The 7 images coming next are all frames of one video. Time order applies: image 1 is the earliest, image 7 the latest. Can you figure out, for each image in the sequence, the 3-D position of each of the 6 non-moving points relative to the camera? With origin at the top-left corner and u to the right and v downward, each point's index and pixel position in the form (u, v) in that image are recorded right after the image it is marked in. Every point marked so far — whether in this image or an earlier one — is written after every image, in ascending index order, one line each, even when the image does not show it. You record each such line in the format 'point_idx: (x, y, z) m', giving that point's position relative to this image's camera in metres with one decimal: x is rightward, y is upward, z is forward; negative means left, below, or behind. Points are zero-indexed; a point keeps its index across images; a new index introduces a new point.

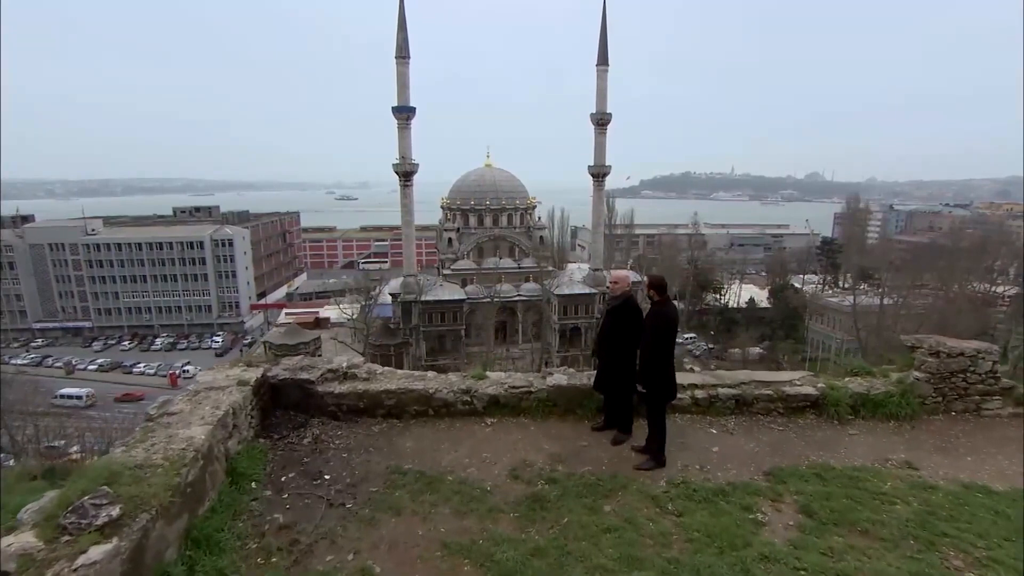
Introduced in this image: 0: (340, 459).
0: (-1.3, -1.3, +4.4) m
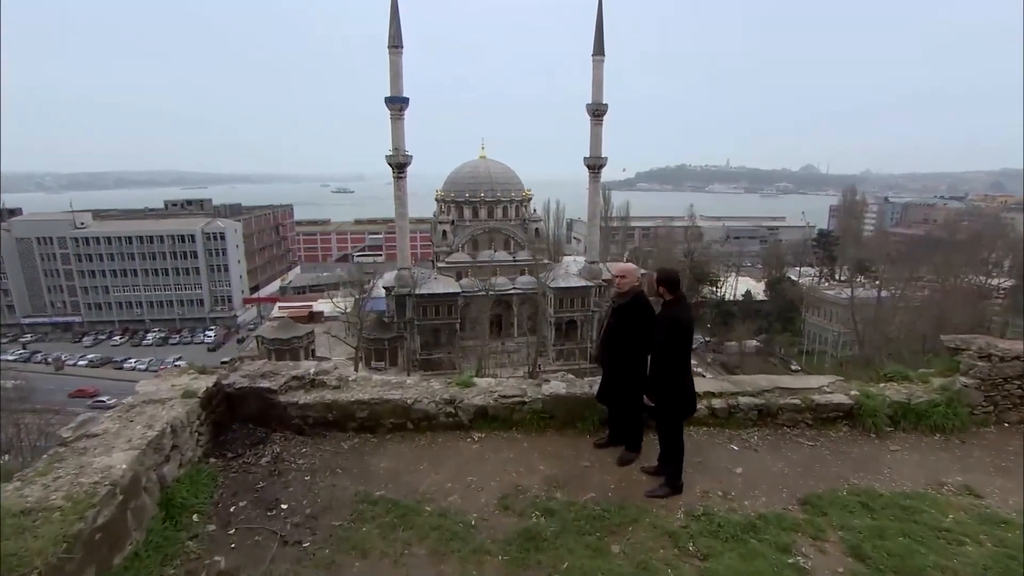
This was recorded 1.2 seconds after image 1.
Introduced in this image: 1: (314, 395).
0: (-1.4, -1.3, +3.7) m
1: (-1.6, -0.8, +4.4) m
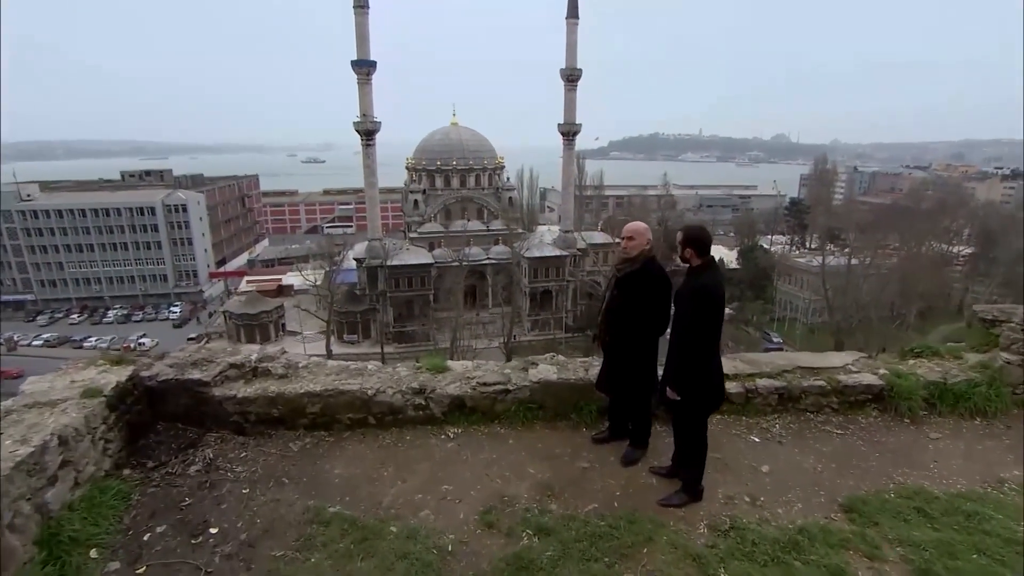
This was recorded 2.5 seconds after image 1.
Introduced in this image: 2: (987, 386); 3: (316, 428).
0: (-1.5, -1.1, +3.0) m
1: (-1.7, -0.7, +3.7) m
2: (+3.3, -0.7, +3.9) m
3: (-1.3, -0.9, +3.6) m
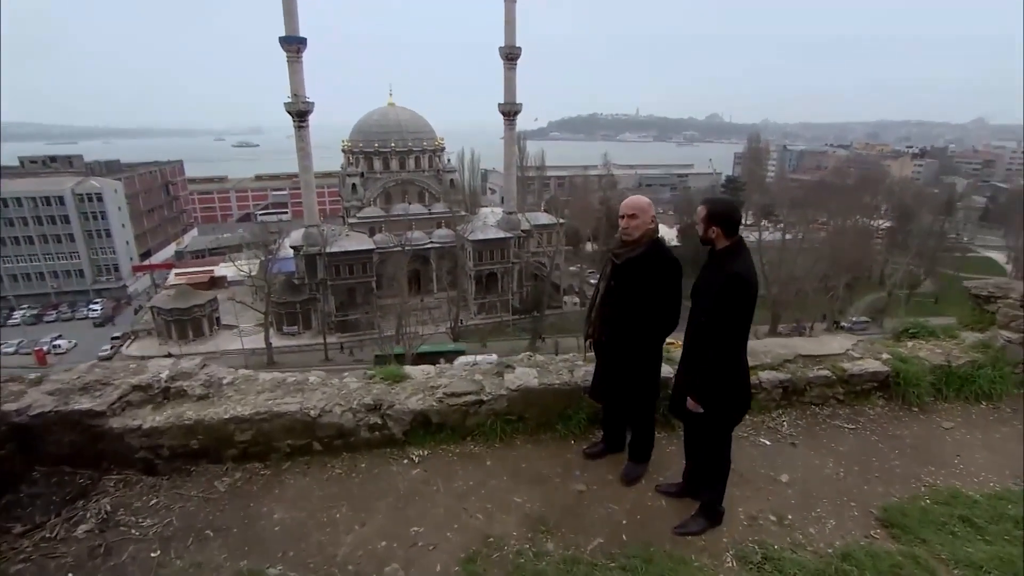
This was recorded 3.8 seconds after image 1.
0: (-1.5, -1.2, +2.3) m
1: (-1.8, -0.7, +2.9) m
2: (+3.1, -0.5, +3.7) m
3: (-1.4, -0.9, +2.9) m
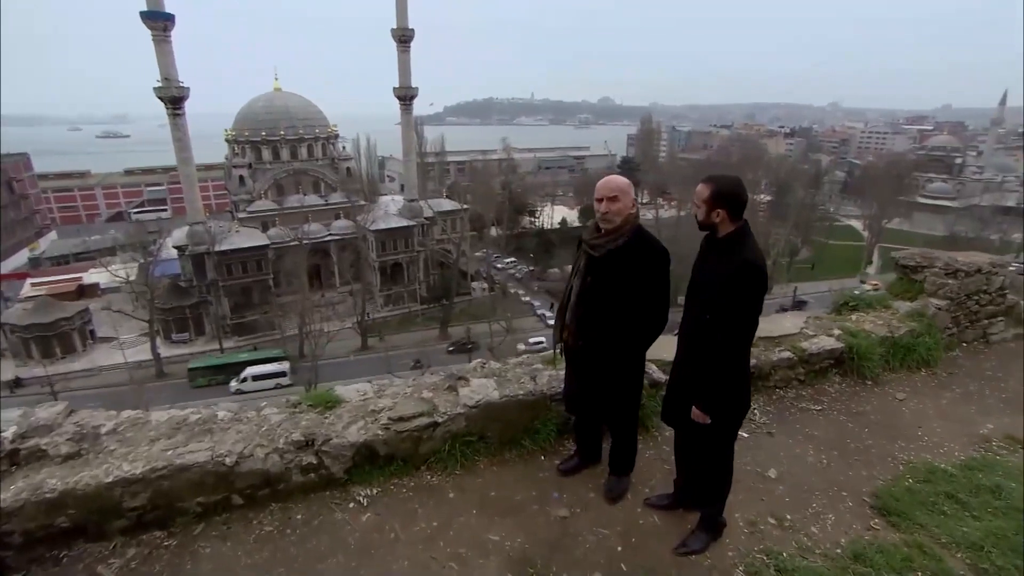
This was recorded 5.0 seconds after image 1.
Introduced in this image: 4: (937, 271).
0: (-1.5, -1.3, +1.7) m
1: (-2.0, -0.8, +2.2) m
2: (+2.8, -0.3, +3.8) m
3: (-1.5, -1.0, +2.3) m
4: (+3.2, +0.1, +4.2) m
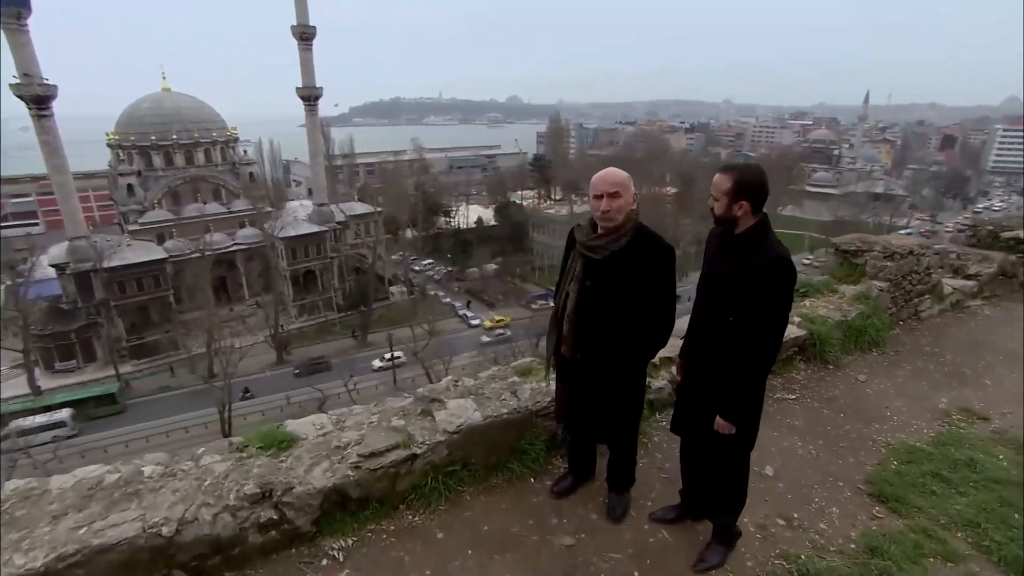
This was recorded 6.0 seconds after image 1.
0: (-1.4, -1.4, +1.2) m
1: (-1.9, -0.9, +1.7) m
2: (+2.5, -0.2, +3.9) m
3: (-1.5, -1.1, +1.8) m
4: (+2.8, +0.3, +4.4) m
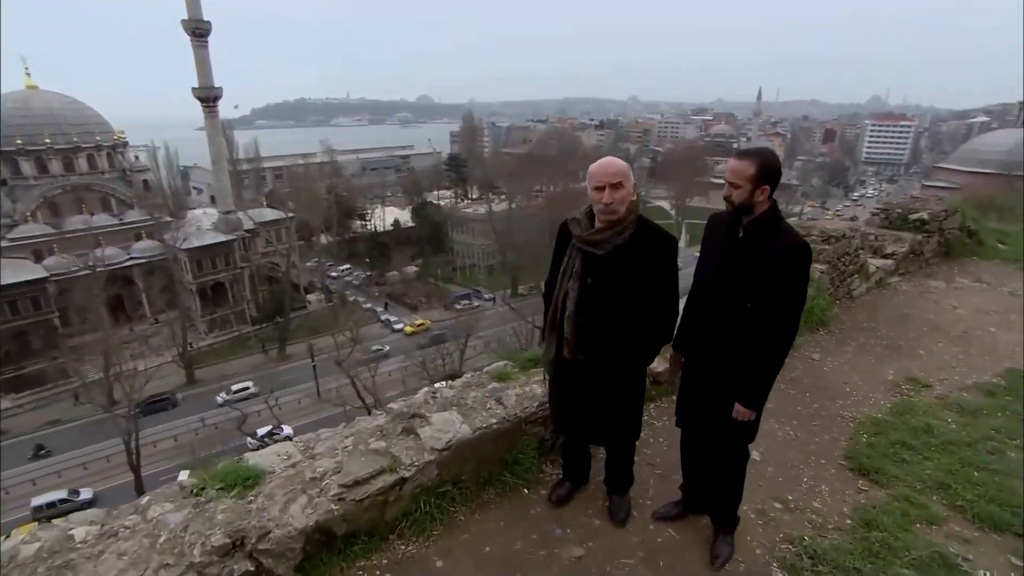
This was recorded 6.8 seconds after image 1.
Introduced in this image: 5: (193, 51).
0: (-1.2, -1.5, +0.9) m
1: (-1.8, -1.0, +1.3) m
2: (+2.2, -0.1, +4.1) m
3: (-1.4, -1.2, +1.5) m
4: (+2.4, +0.4, +4.6) m
5: (-10.5, +8.1, +19.0) m
